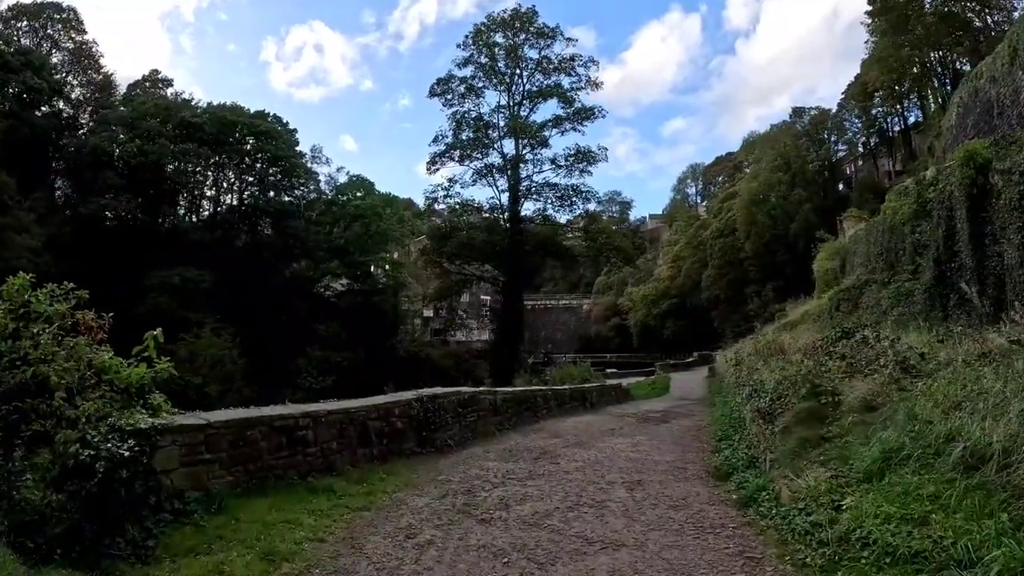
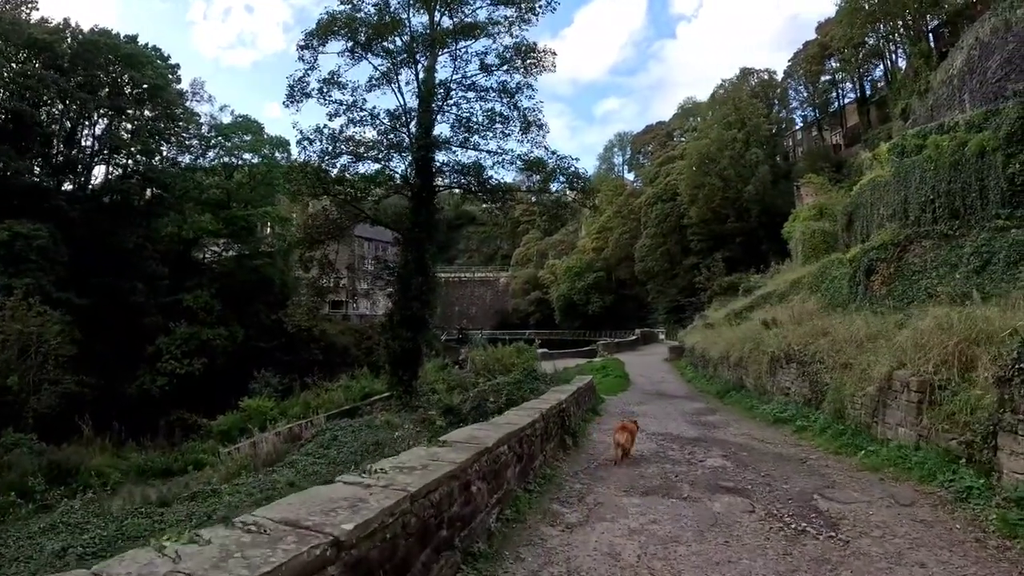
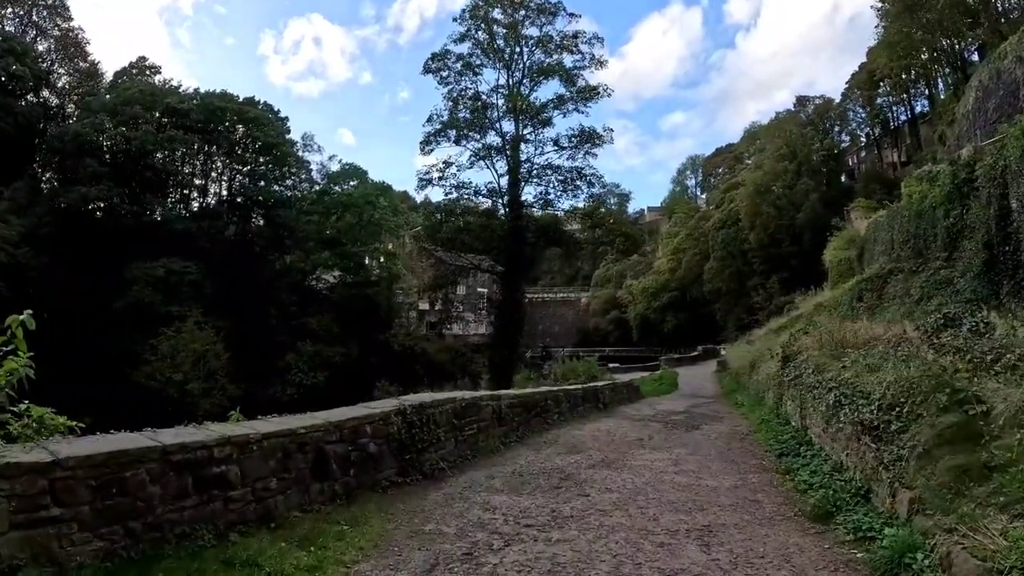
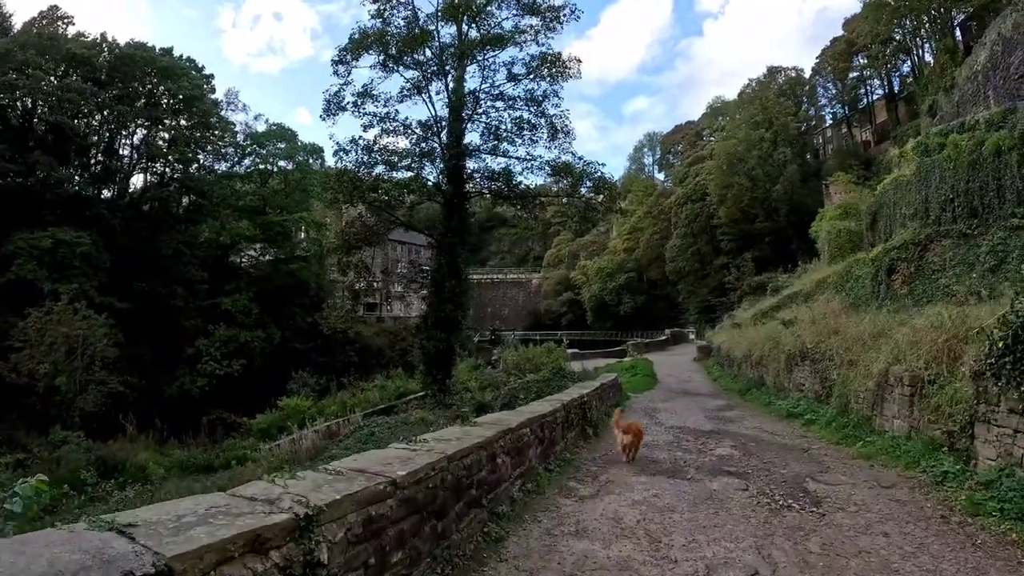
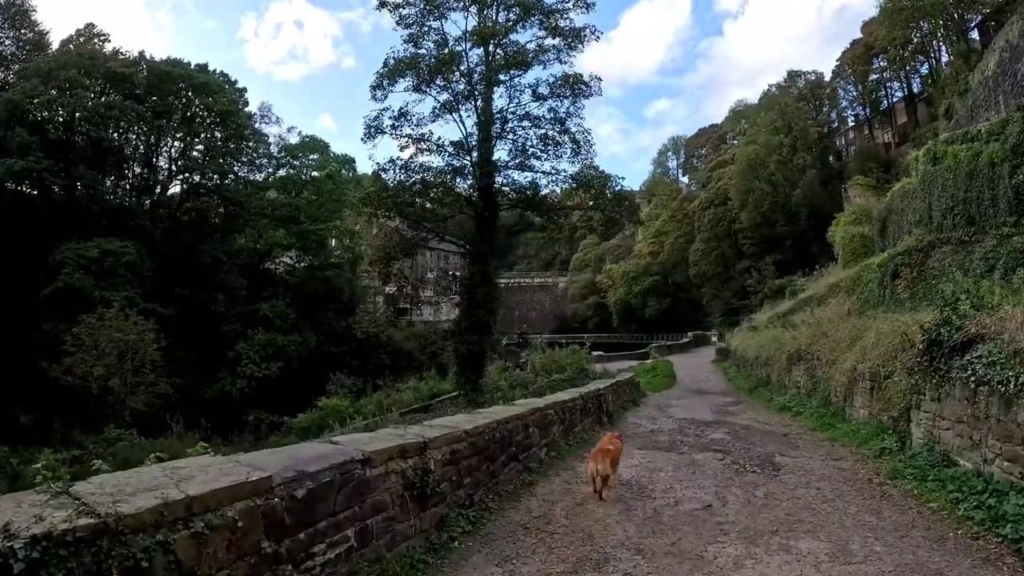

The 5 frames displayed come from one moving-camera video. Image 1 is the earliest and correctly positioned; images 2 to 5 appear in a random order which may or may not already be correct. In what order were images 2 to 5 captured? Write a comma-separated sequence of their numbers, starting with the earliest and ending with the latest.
3, 5, 4, 2
